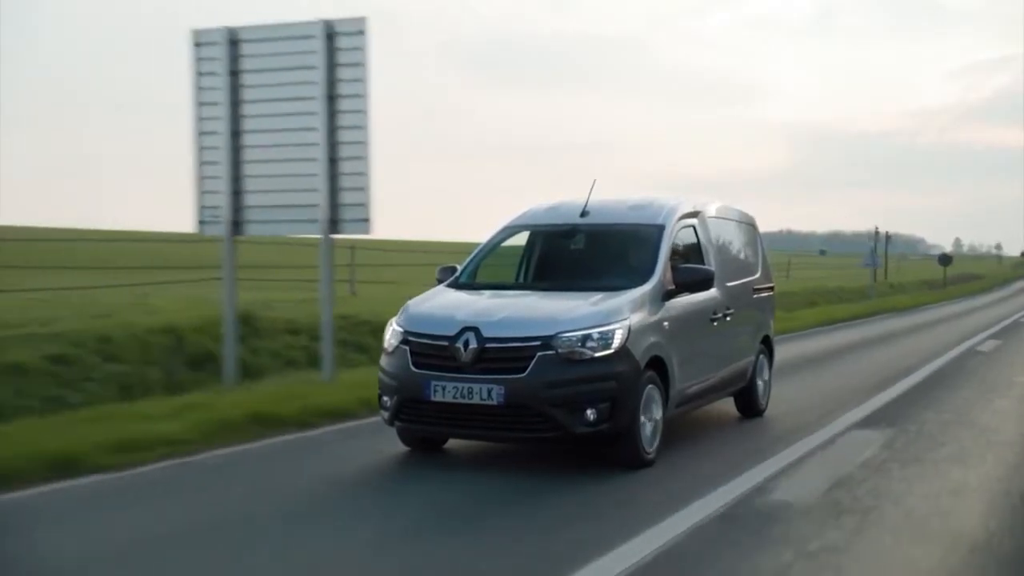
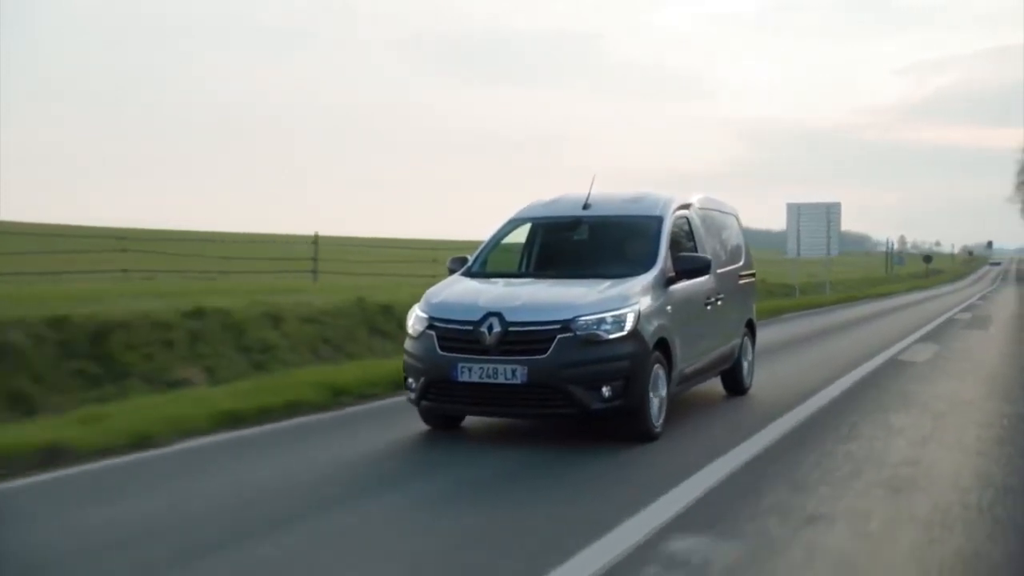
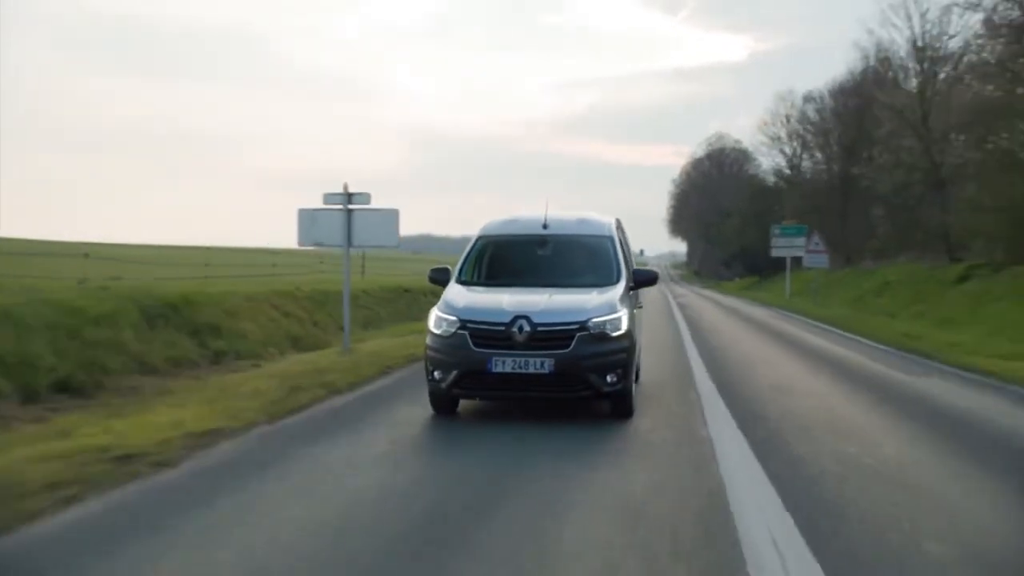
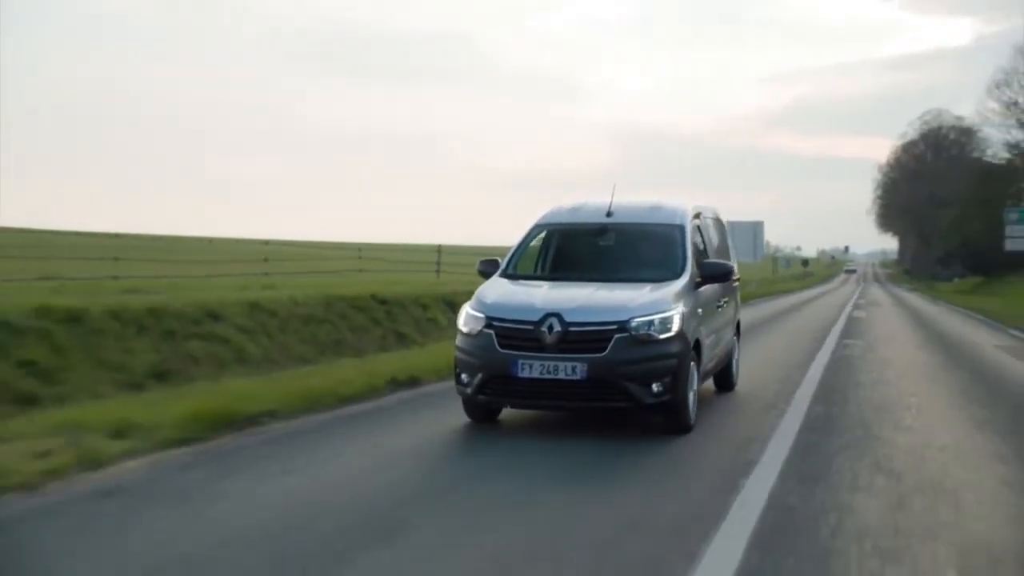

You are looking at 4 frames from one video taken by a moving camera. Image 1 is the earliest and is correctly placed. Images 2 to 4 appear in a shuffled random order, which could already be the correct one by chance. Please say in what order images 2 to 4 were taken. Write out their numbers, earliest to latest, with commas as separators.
2, 4, 3
